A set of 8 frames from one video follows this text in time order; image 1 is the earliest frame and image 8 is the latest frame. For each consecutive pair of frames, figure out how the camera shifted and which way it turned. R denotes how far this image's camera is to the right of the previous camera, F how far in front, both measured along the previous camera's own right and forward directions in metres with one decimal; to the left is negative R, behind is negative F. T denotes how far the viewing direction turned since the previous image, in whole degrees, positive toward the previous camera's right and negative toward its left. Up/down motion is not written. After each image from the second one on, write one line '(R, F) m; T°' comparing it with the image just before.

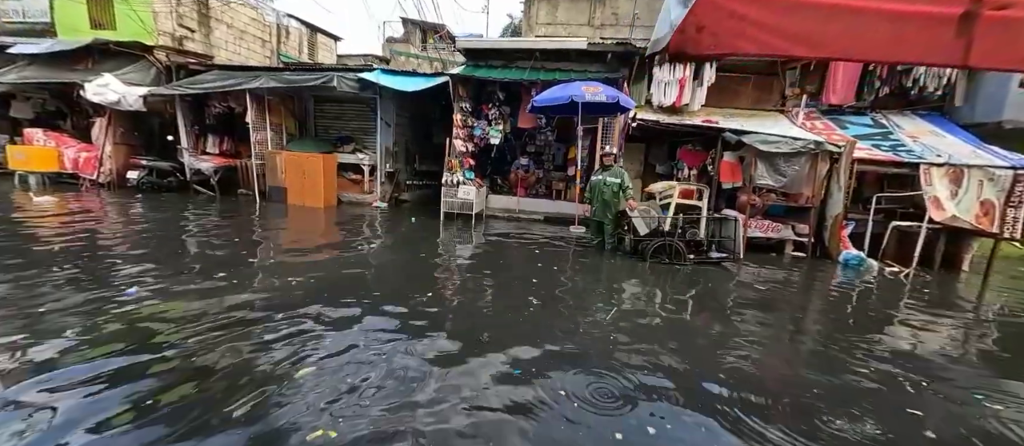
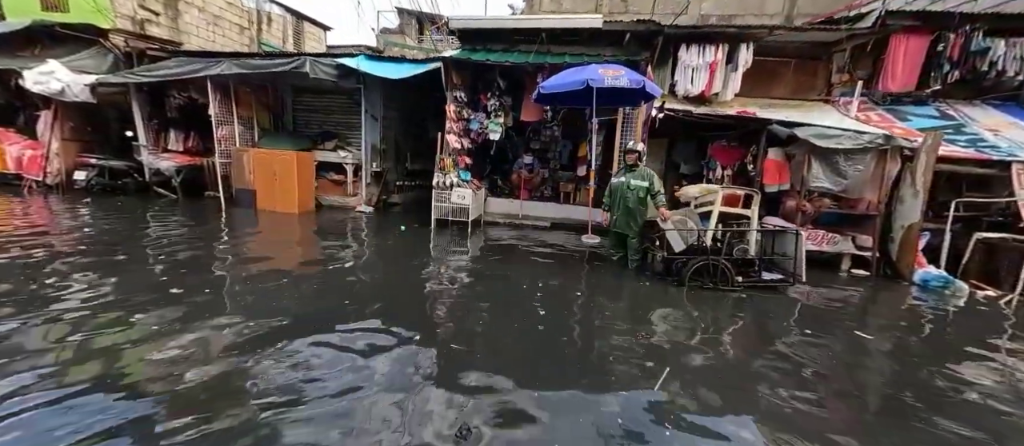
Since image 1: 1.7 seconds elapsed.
(-0.1, +1.0) m; 0°
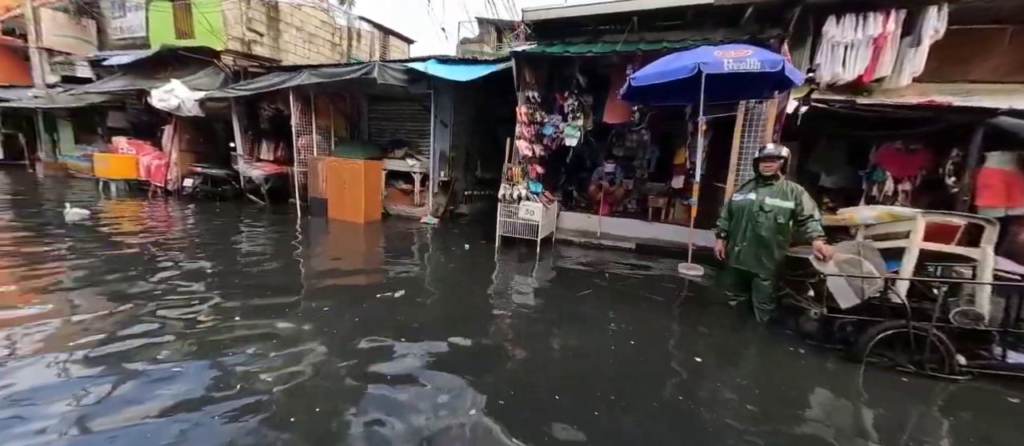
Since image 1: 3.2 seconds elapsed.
(0.0, +1.0) m; -11°
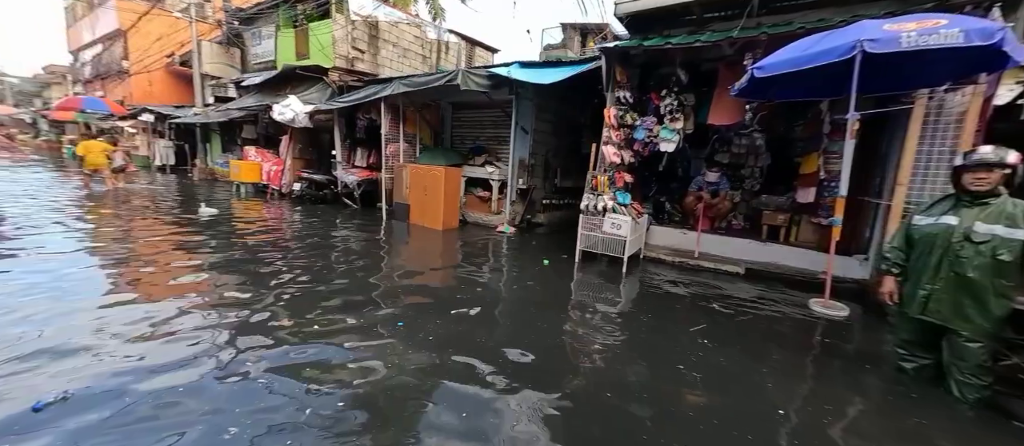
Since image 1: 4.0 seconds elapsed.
(-0.1, +0.6) m; -11°
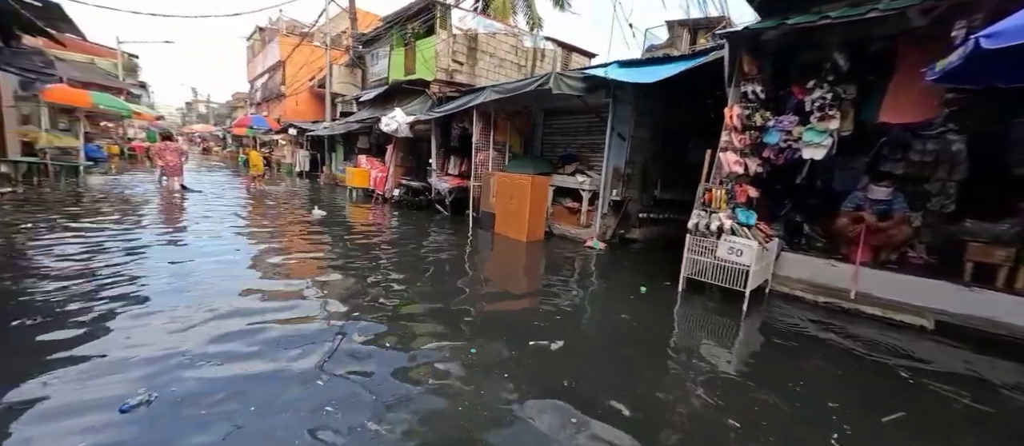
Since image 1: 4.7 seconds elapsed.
(0.0, +0.7) m; -12°
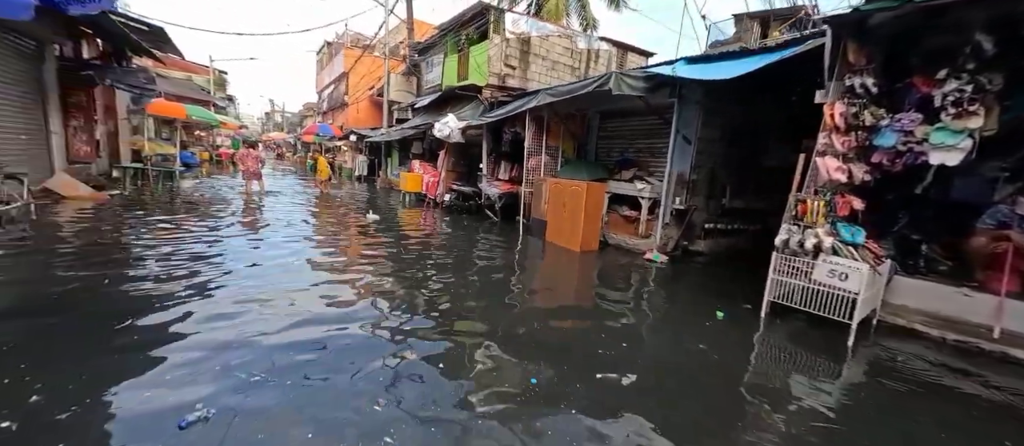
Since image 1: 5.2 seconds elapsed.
(-0.1, +0.4) m; -7°
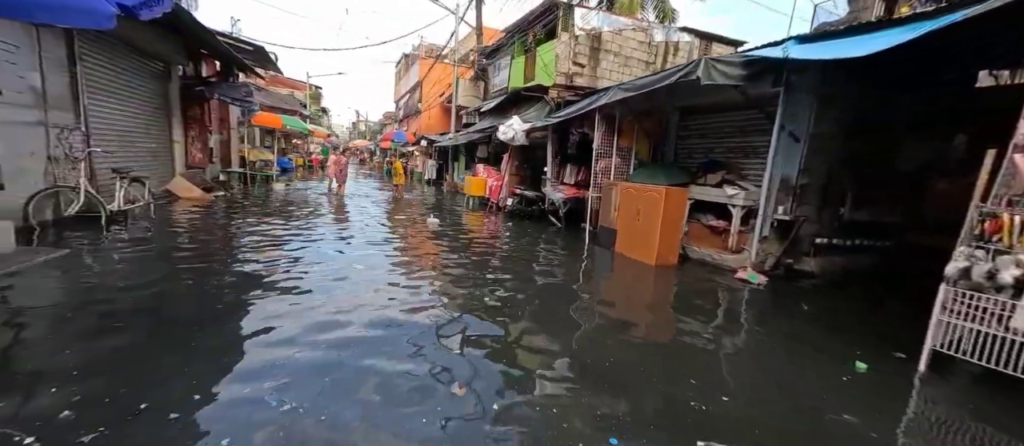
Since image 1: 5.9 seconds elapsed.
(0.0, +0.7) m; -9°
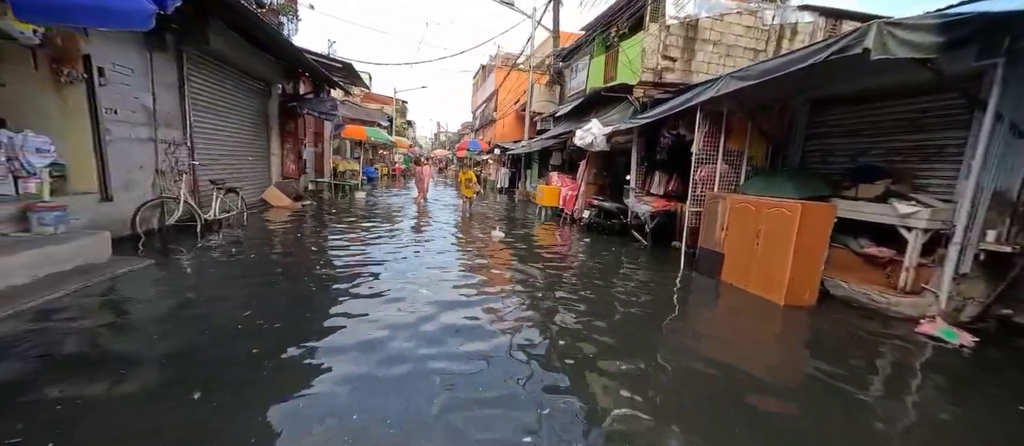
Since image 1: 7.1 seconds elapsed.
(-0.1, +1.1) m; -10°
